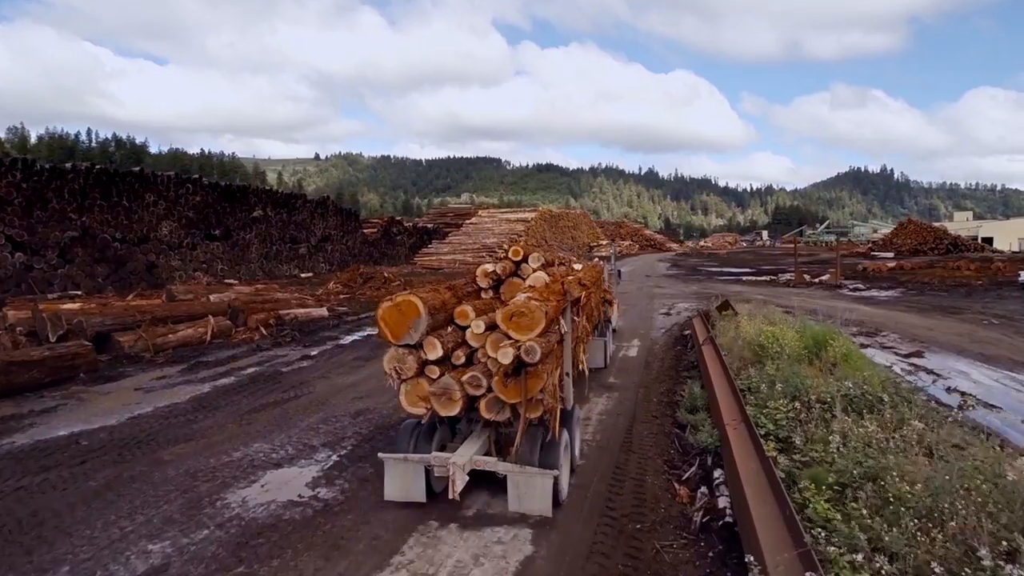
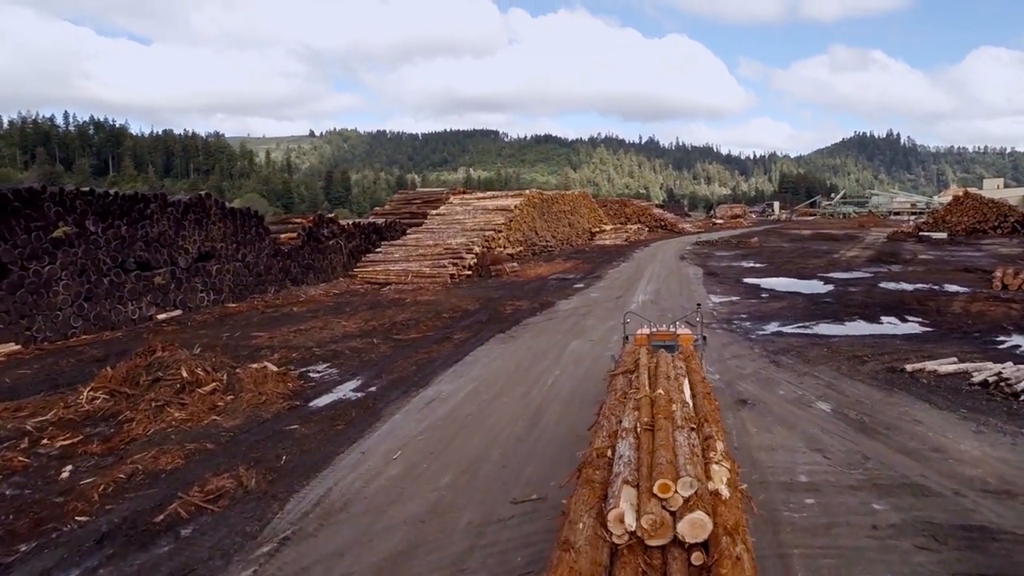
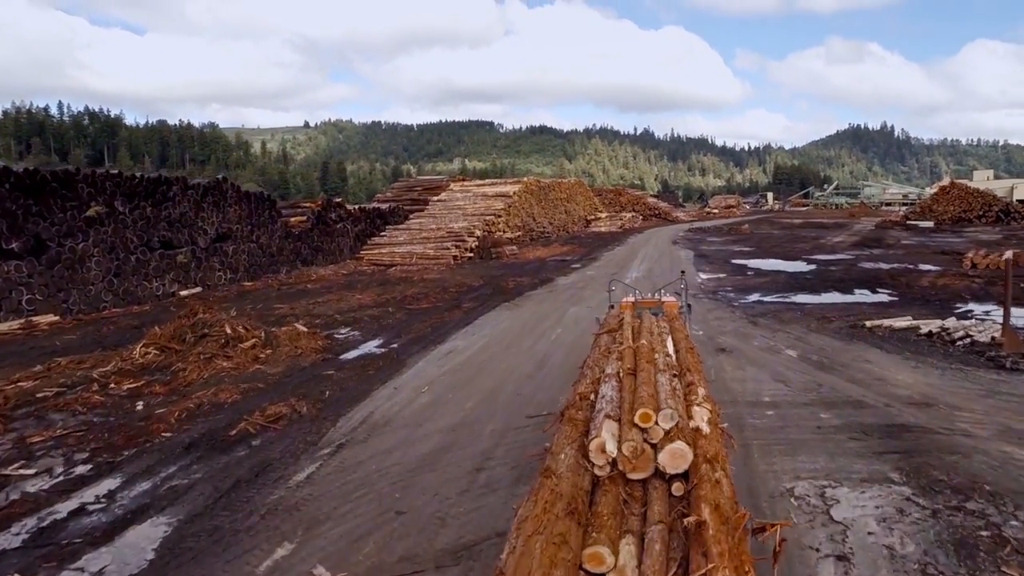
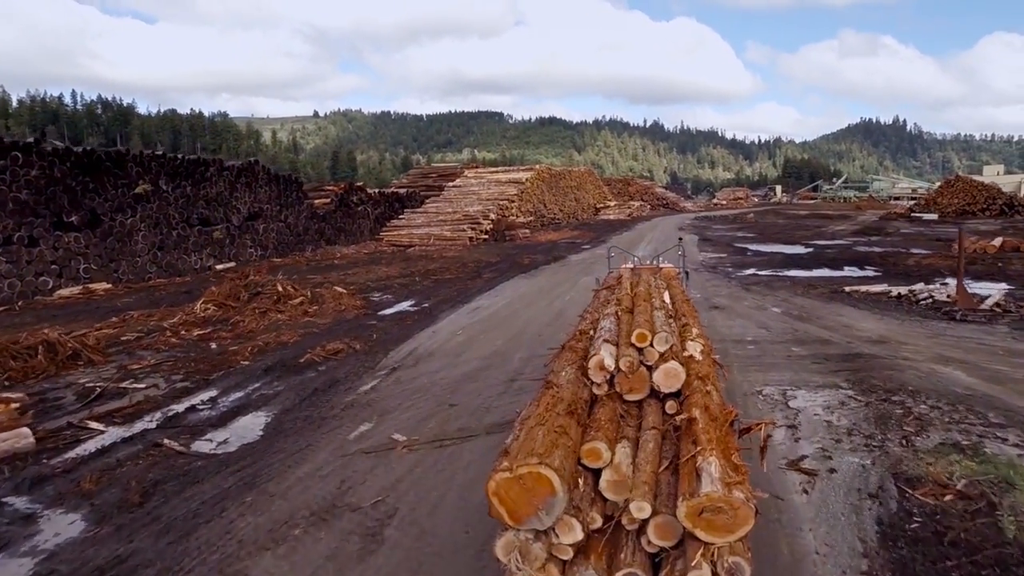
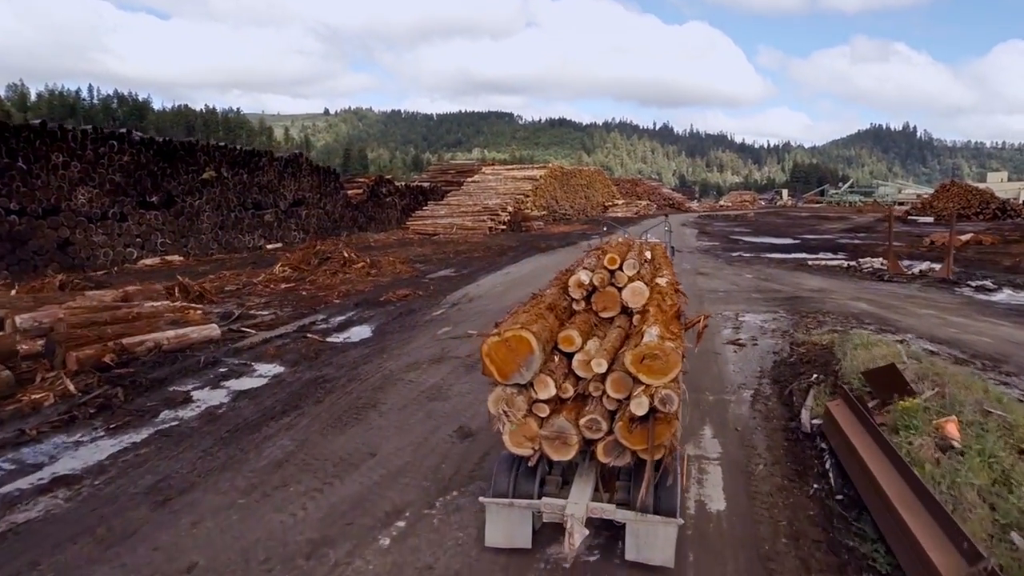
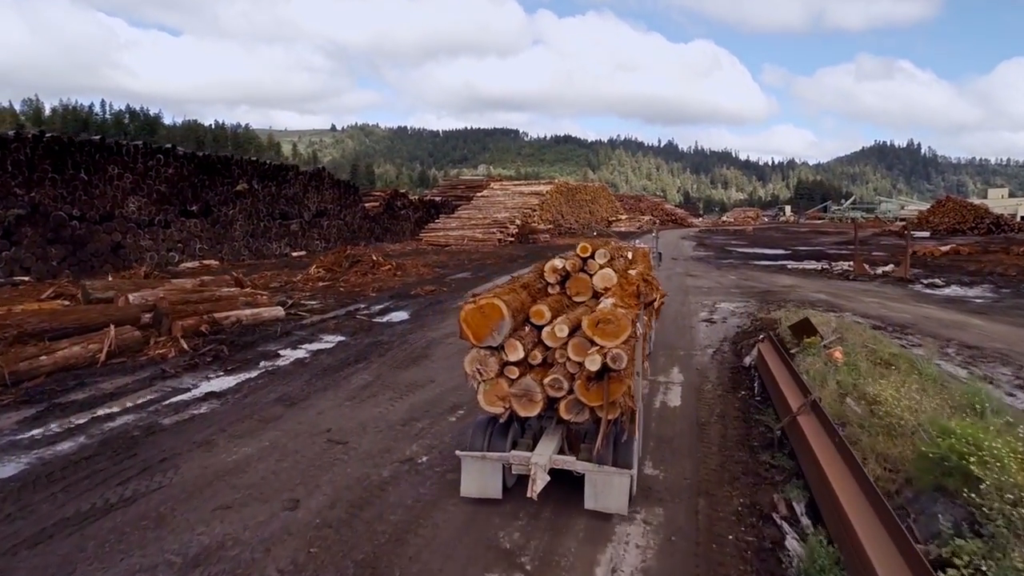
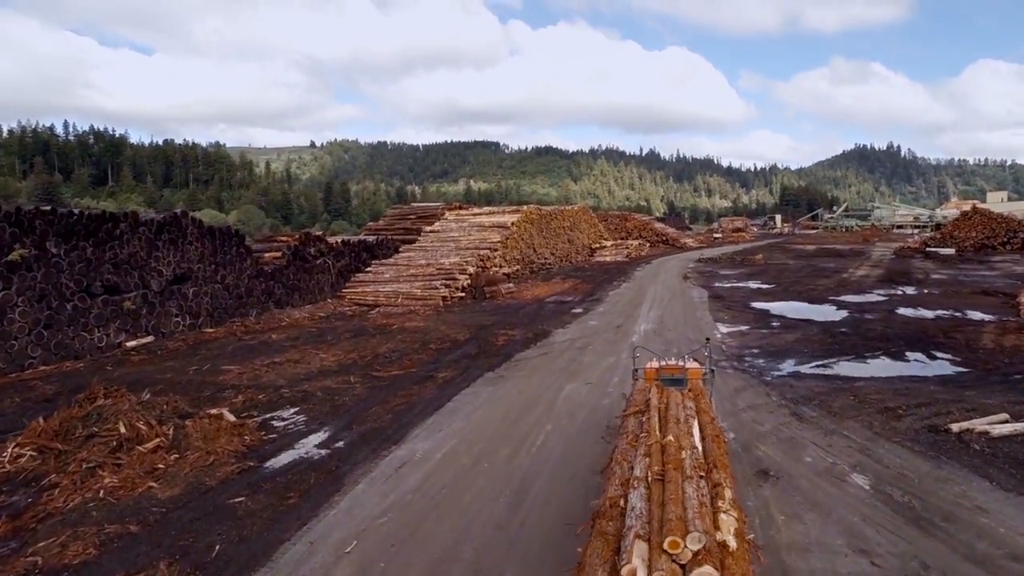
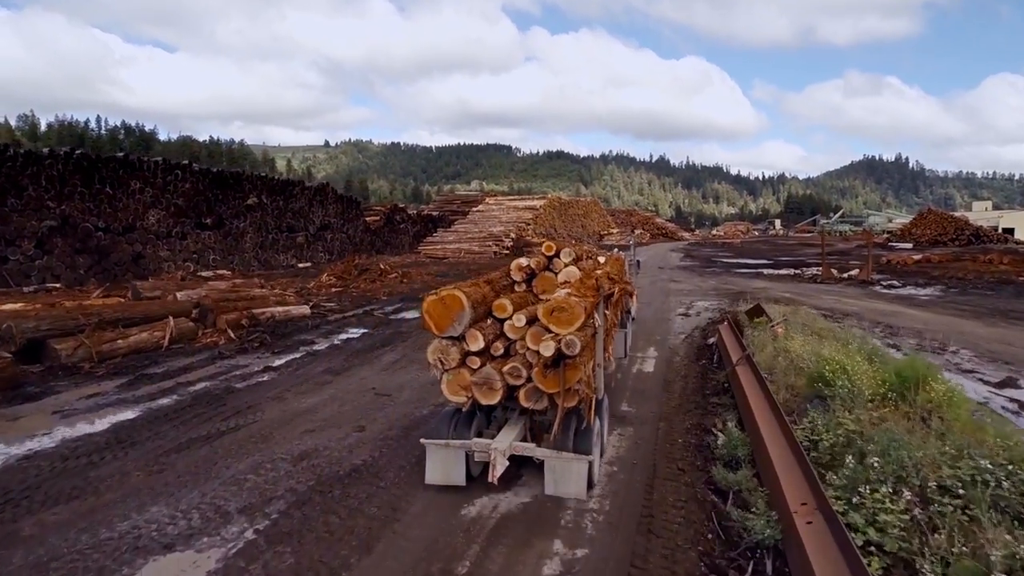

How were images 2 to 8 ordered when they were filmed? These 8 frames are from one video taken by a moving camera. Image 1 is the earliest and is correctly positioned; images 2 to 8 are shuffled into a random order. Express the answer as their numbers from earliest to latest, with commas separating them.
8, 6, 5, 4, 3, 2, 7
